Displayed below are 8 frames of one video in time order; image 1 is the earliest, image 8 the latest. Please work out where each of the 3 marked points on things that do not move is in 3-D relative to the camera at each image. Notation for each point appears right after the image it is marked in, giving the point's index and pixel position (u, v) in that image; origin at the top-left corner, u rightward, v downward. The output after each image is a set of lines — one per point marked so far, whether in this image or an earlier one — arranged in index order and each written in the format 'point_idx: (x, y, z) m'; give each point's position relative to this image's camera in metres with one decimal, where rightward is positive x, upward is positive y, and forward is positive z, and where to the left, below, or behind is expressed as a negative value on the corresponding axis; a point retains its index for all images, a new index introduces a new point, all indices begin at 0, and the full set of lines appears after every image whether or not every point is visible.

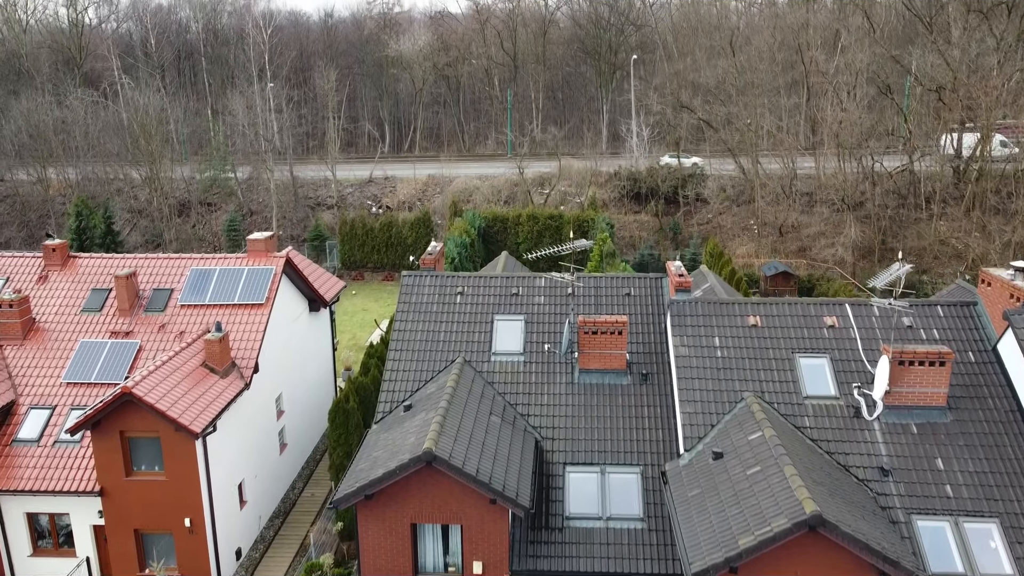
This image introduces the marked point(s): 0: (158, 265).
0: (-7.5, +0.5, +17.1) m
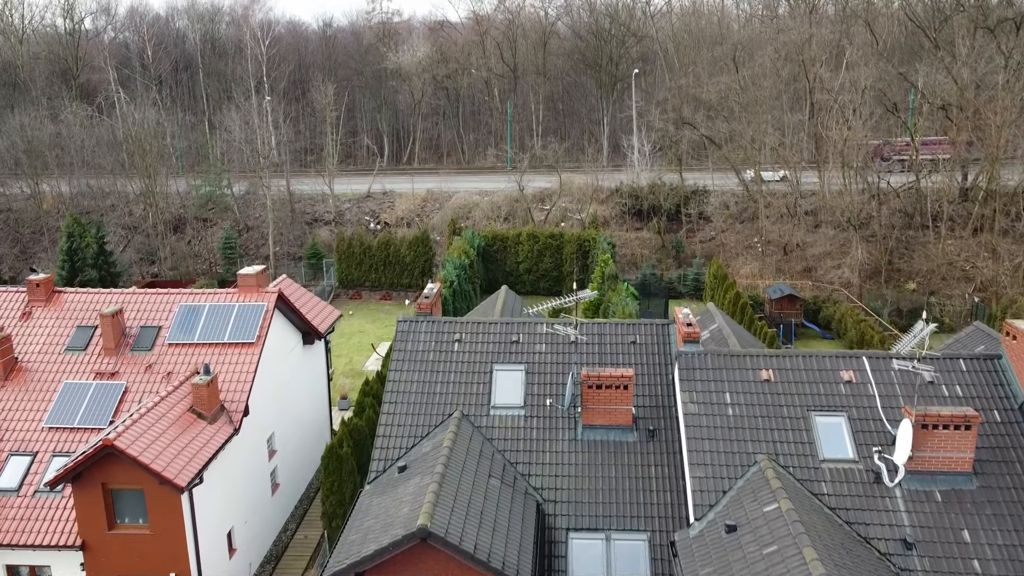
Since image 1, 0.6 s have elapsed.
0: (-7.5, -0.3, +16.5) m
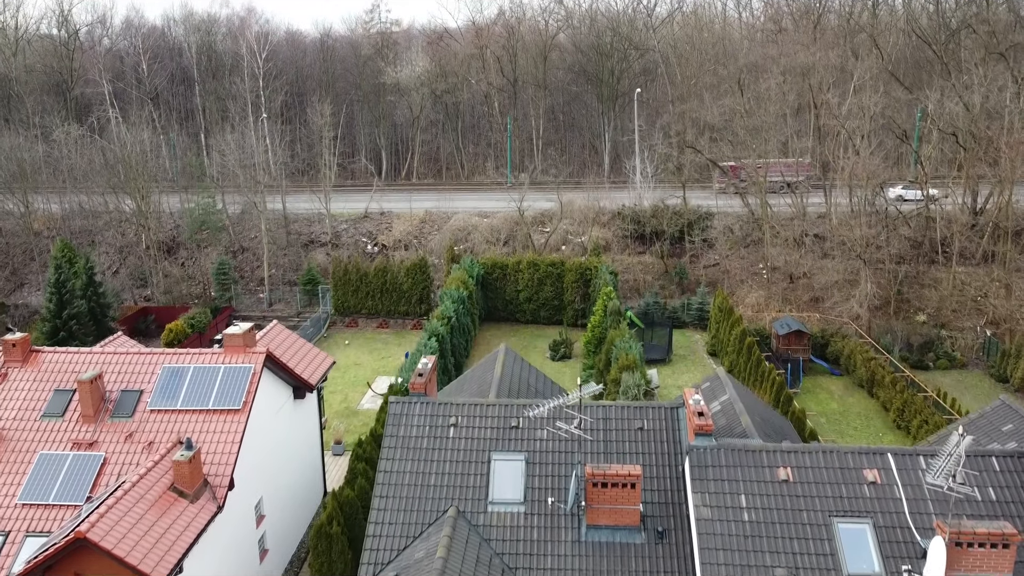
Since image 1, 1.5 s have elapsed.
0: (-7.5, -1.4, +15.7) m
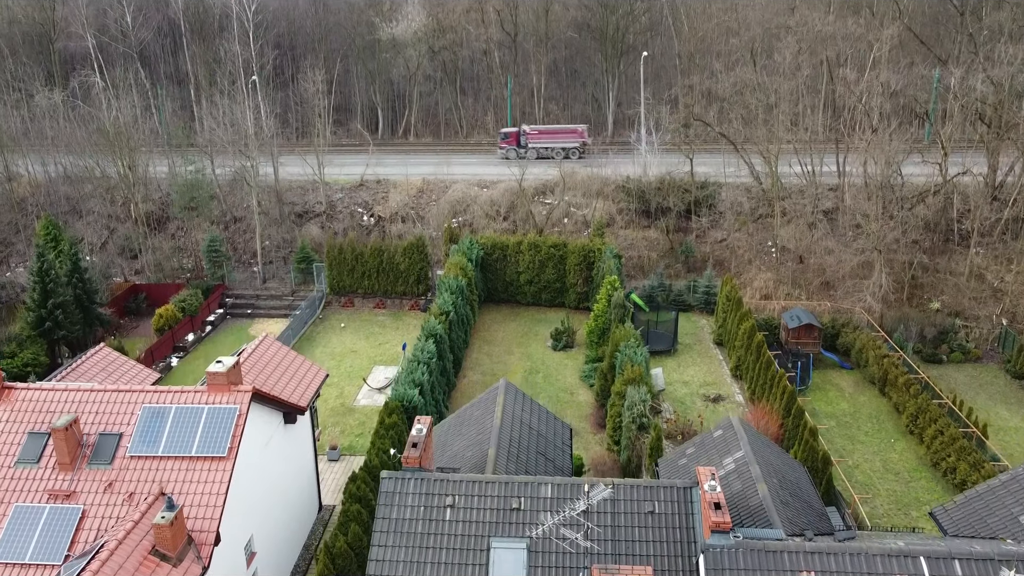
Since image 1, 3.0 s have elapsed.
0: (-7.5, -2.1, +14.9) m
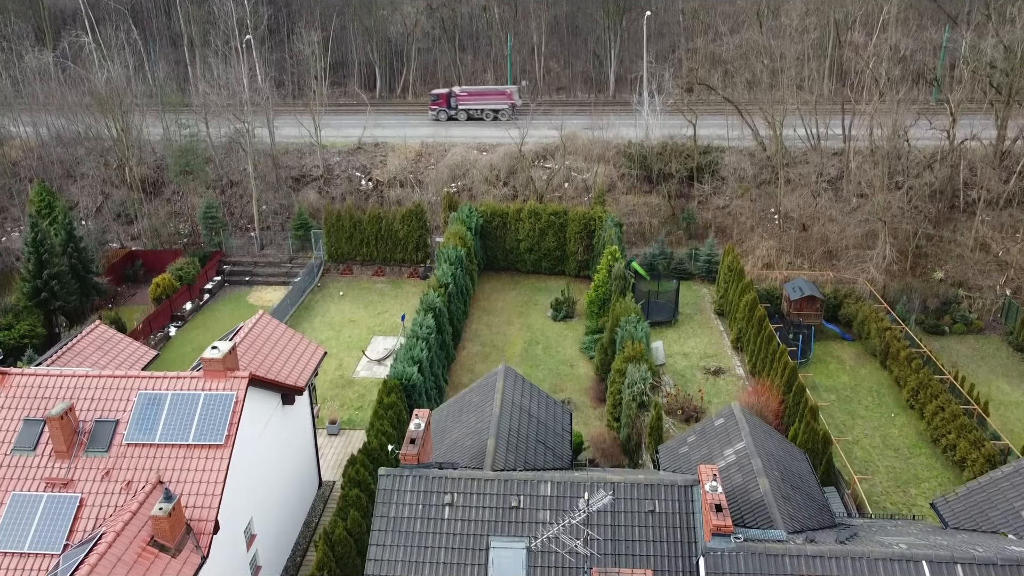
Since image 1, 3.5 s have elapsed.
0: (-7.5, -1.8, +14.7) m
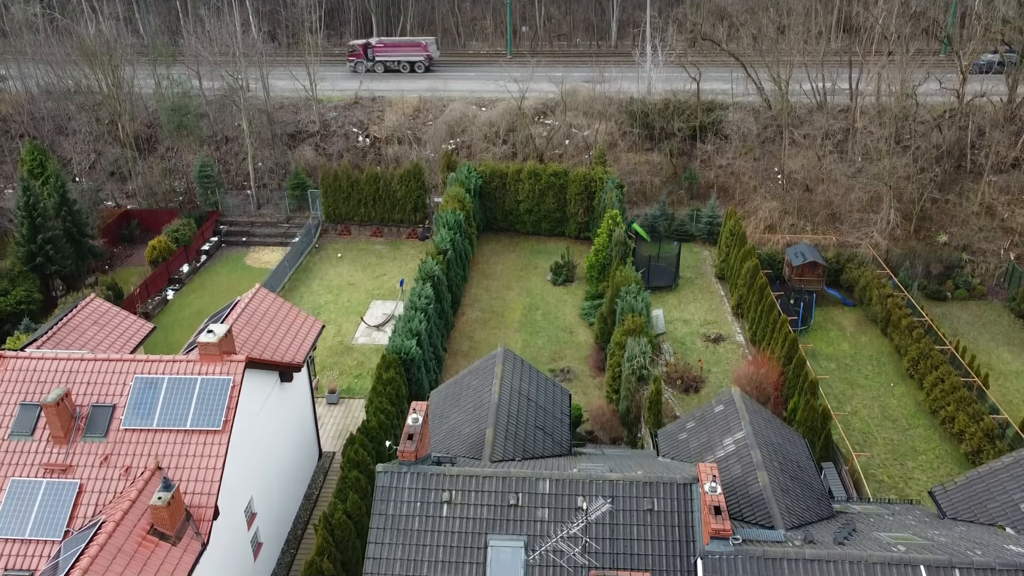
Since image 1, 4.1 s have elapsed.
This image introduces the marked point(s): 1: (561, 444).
0: (-7.5, -1.5, +14.6) m
1: (+0.8, -2.7, +14.0) m
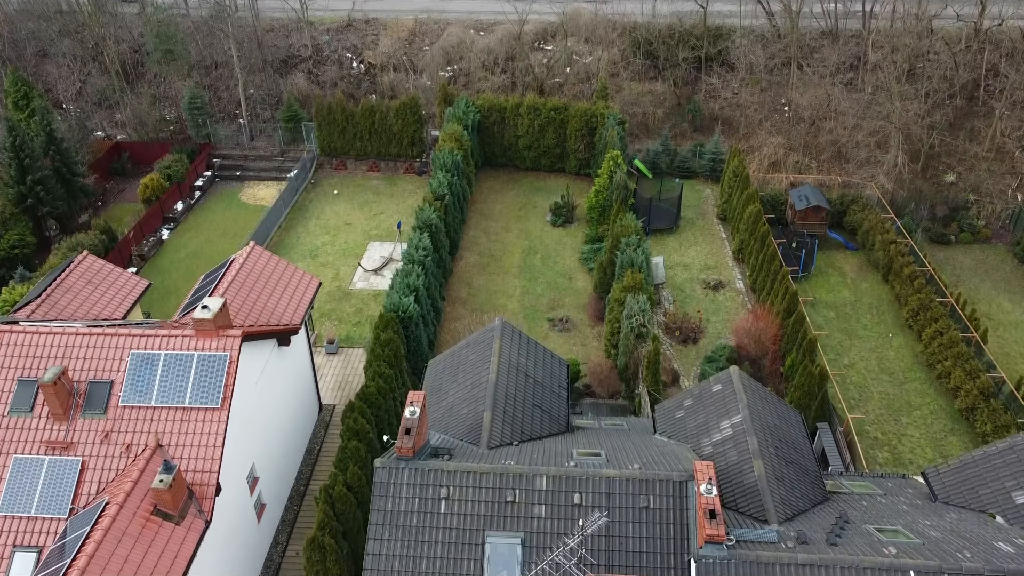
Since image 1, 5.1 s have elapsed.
0: (-7.5, -1.0, +14.5) m
1: (+0.8, -2.3, +14.0) m
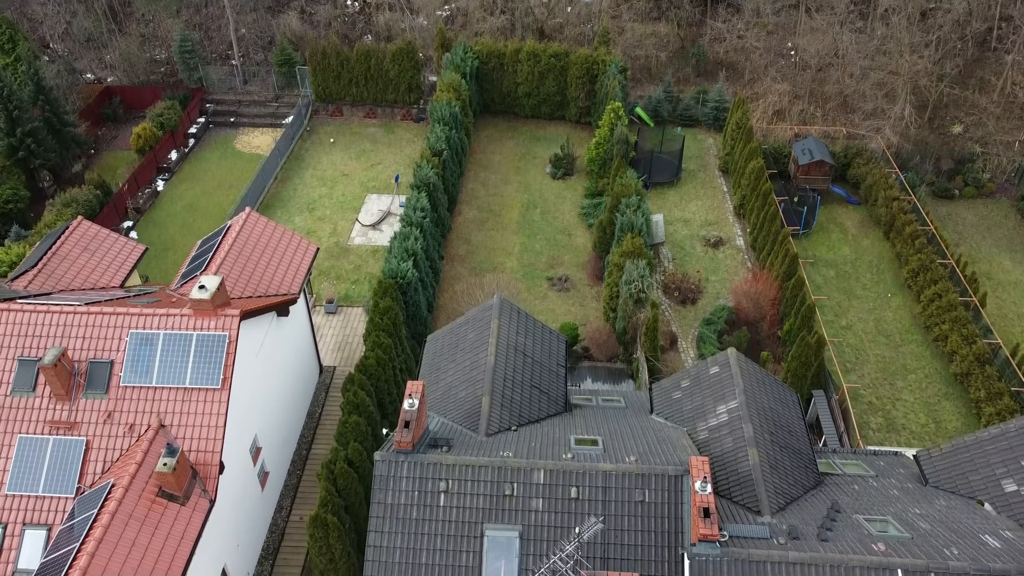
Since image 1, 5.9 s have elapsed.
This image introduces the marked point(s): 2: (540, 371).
0: (-7.6, -0.6, +14.5) m
1: (+0.8, -2.0, +14.2) m
2: (+0.5, -1.4, +14.4) m
